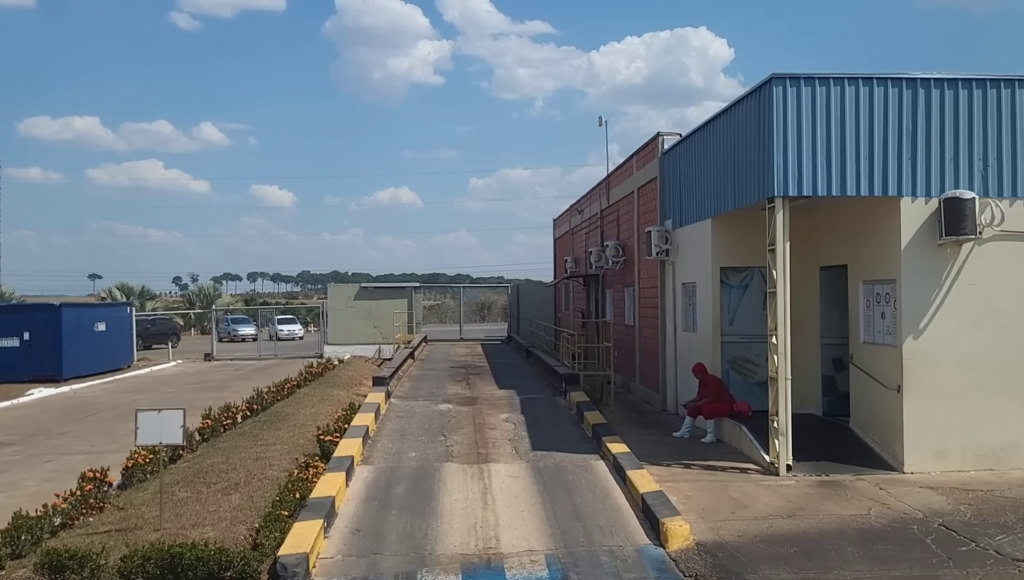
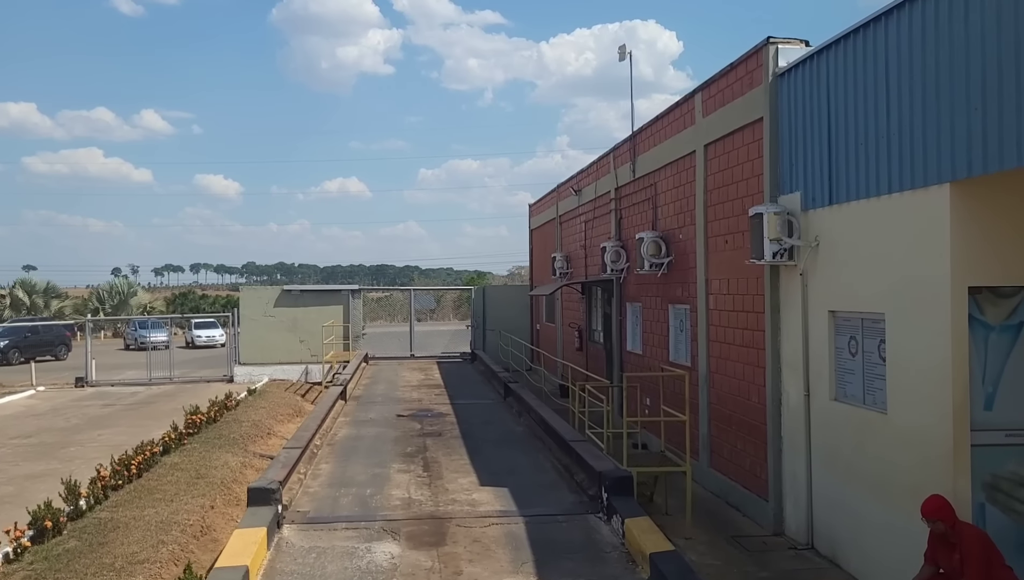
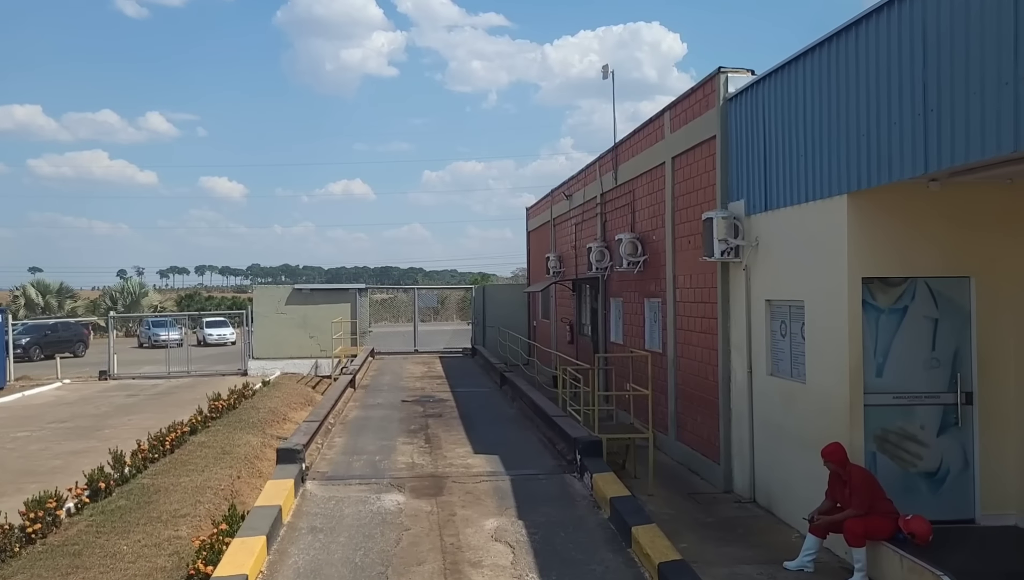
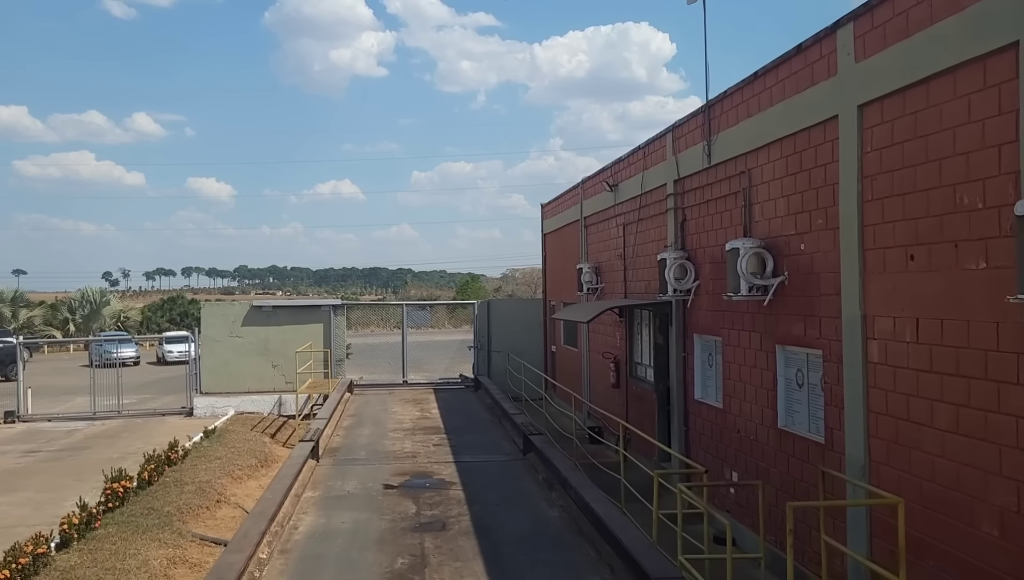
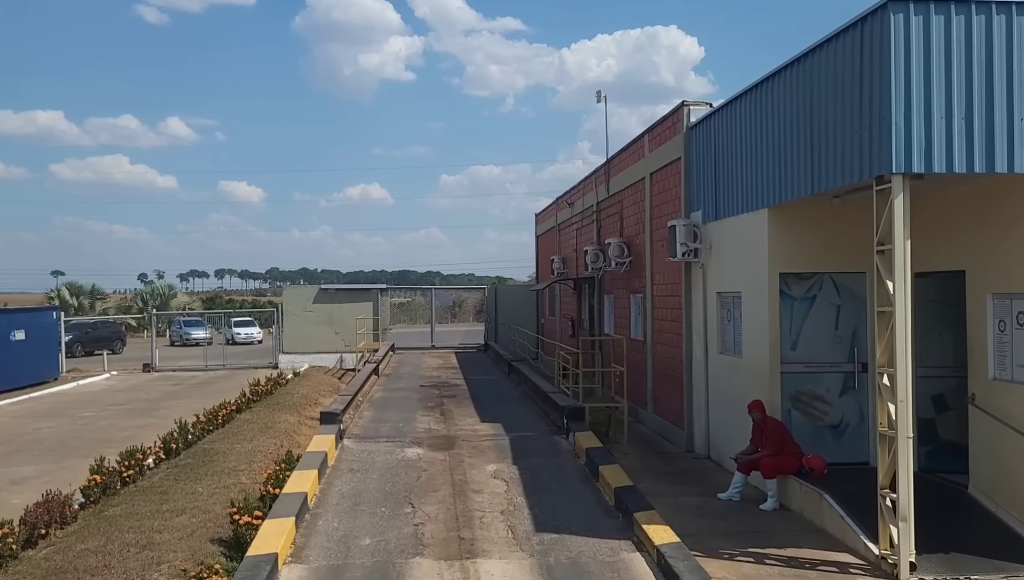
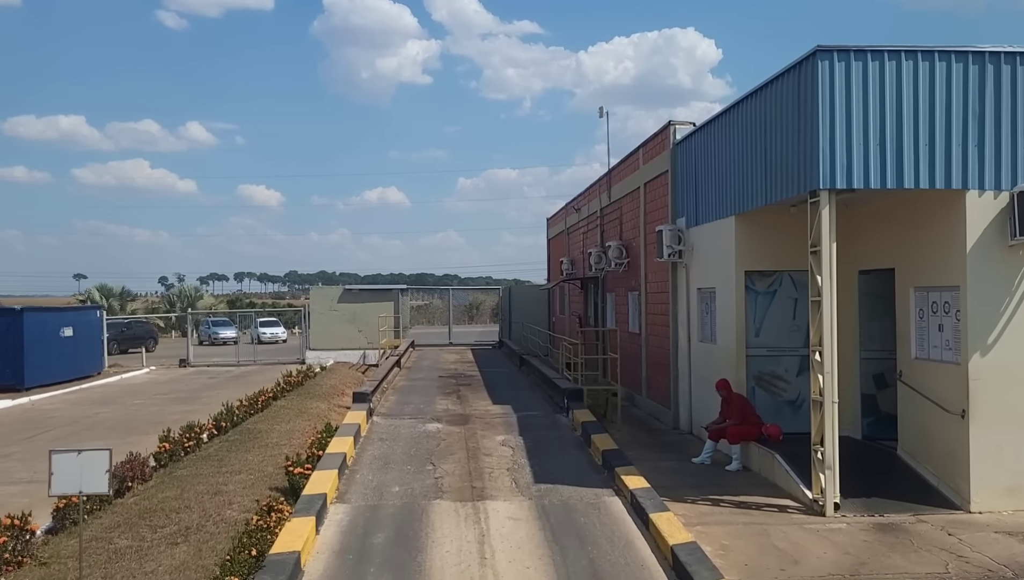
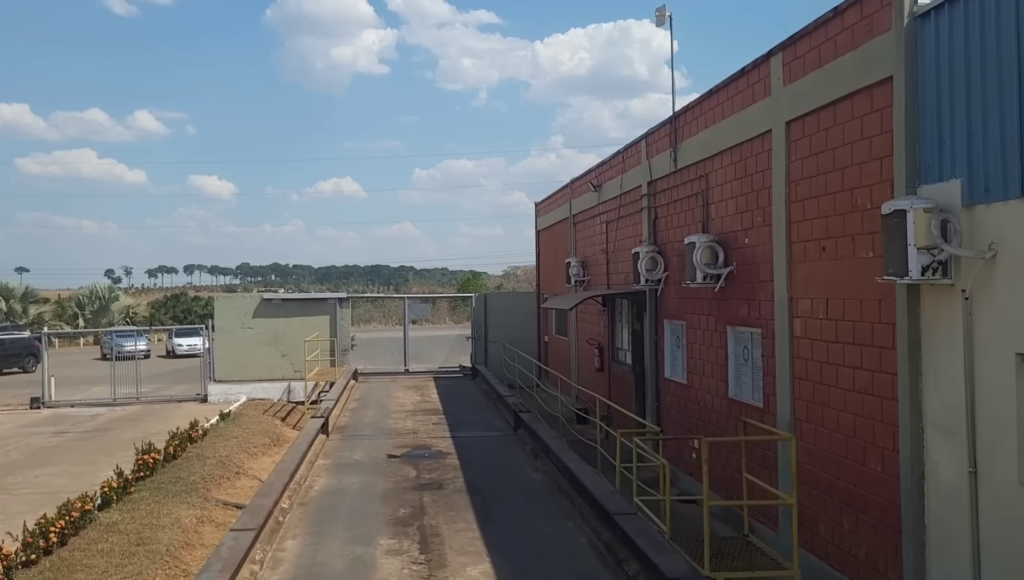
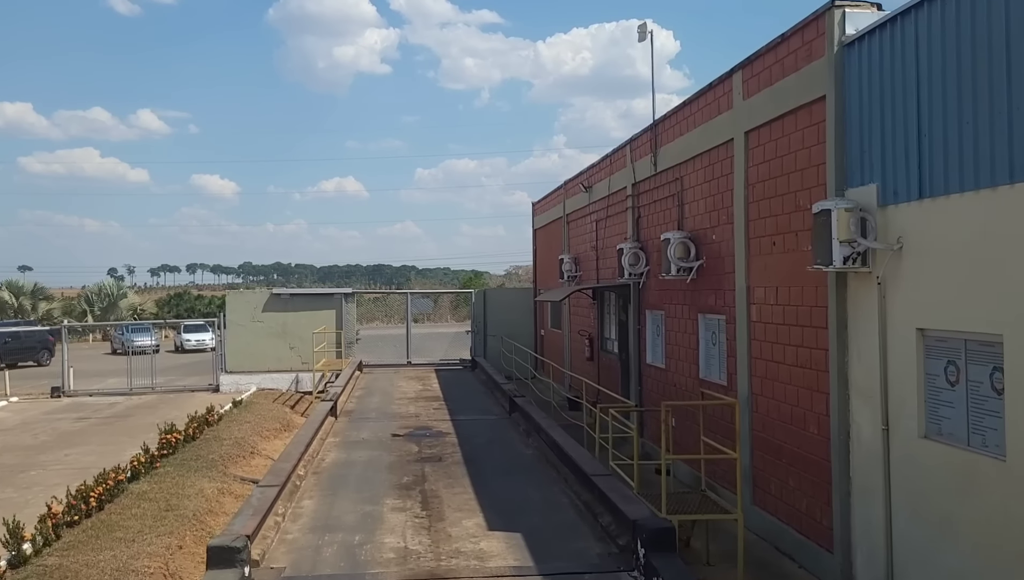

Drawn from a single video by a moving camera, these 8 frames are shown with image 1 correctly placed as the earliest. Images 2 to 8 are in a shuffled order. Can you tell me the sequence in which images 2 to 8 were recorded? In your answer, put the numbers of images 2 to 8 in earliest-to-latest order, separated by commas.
6, 5, 3, 2, 8, 7, 4
